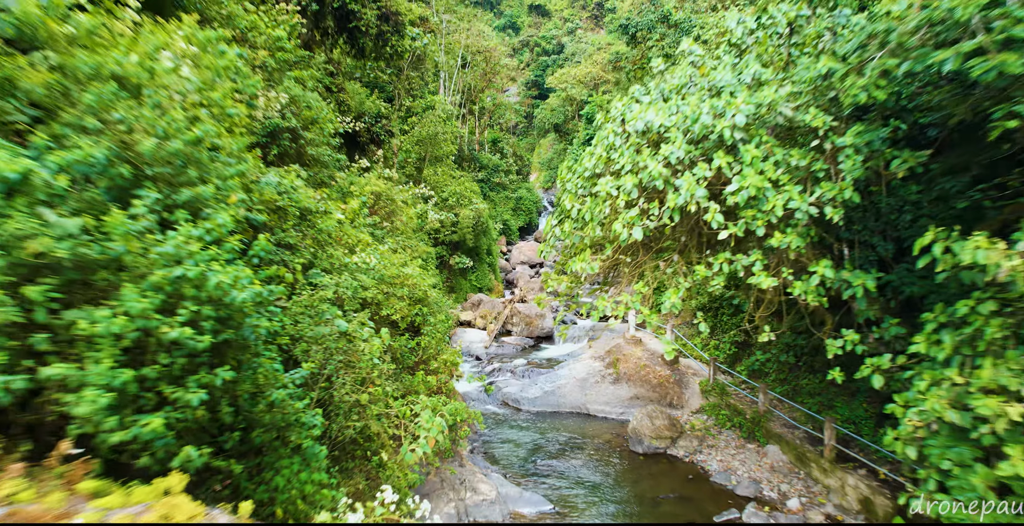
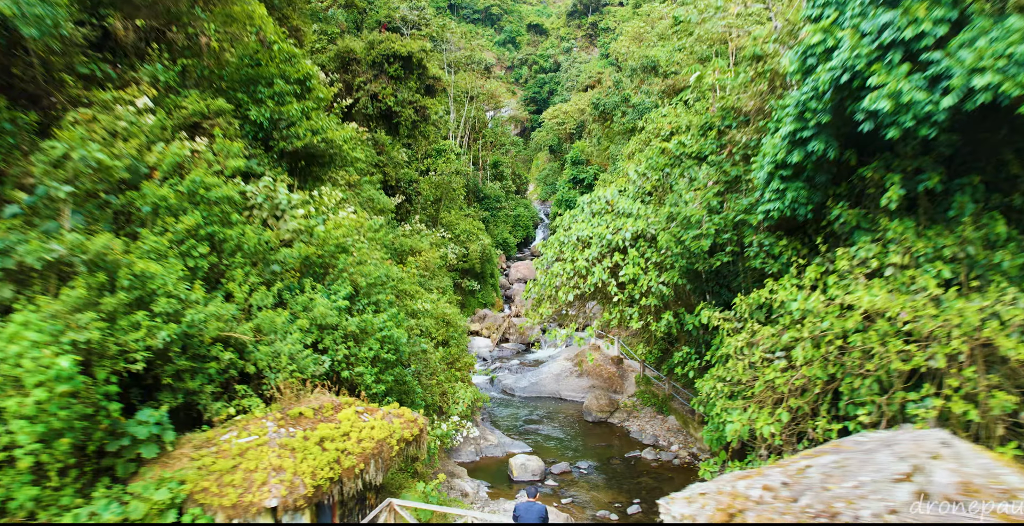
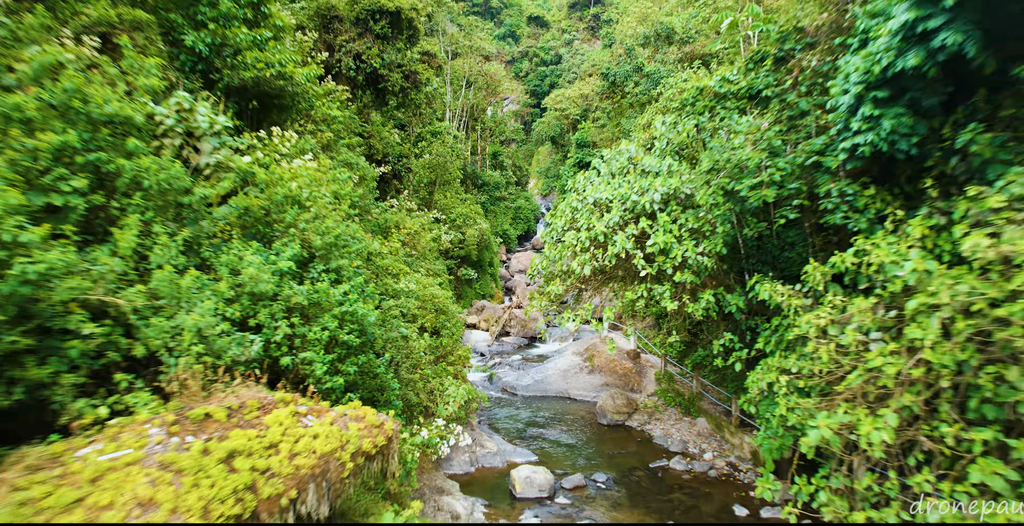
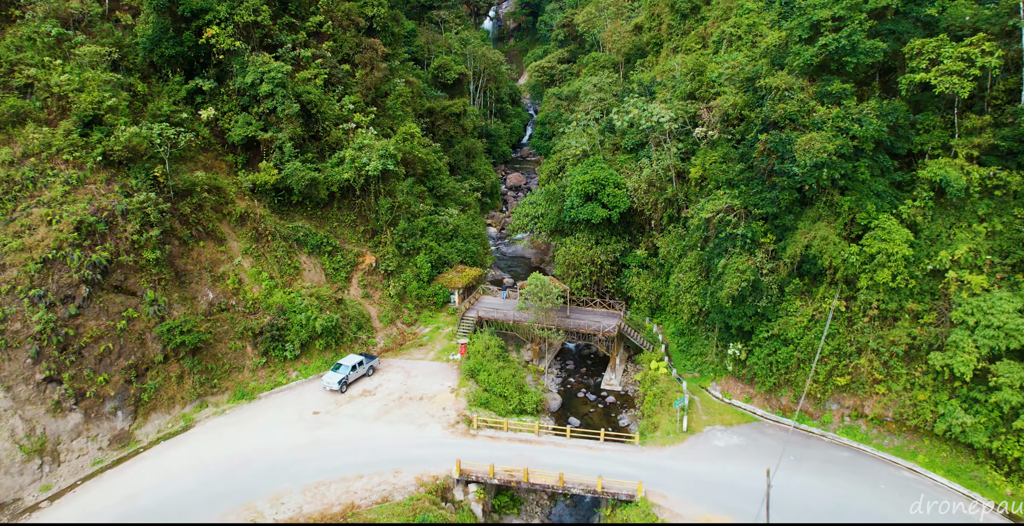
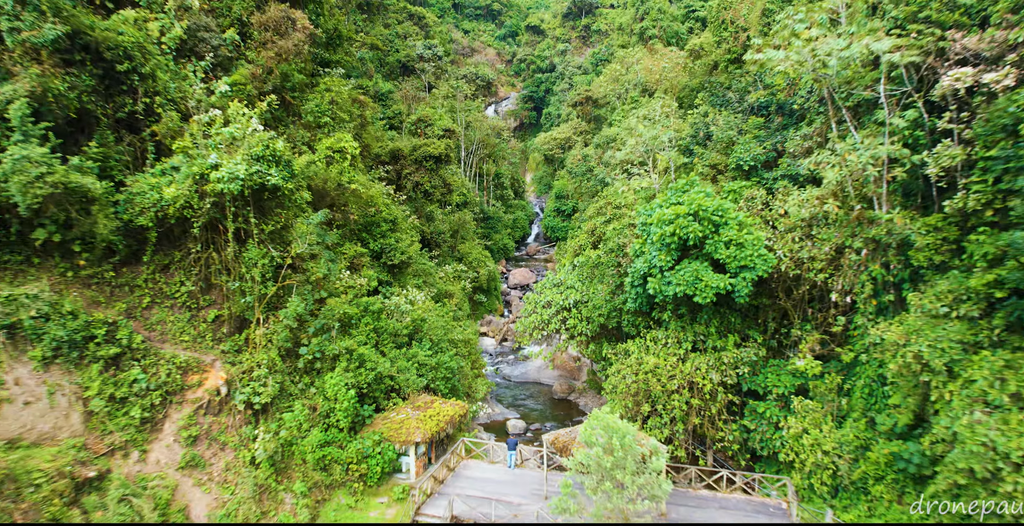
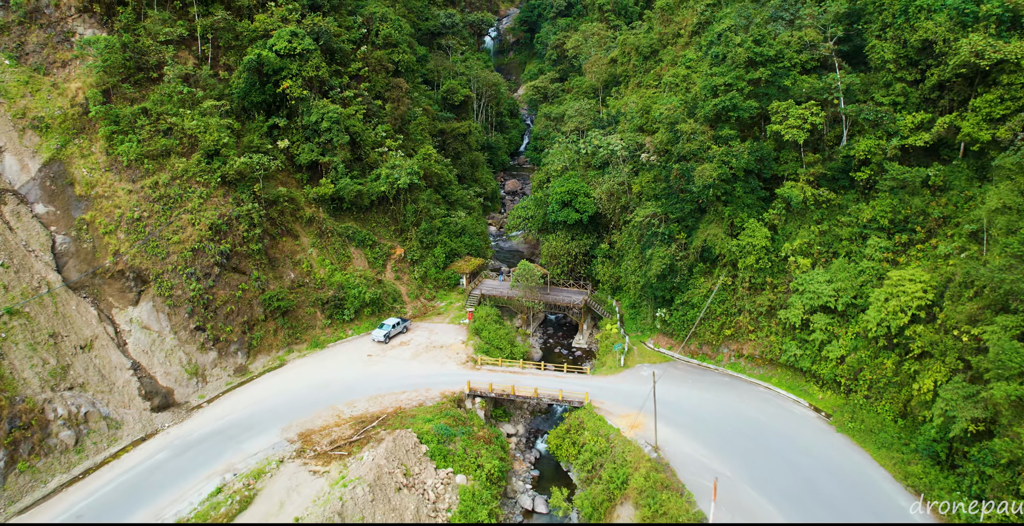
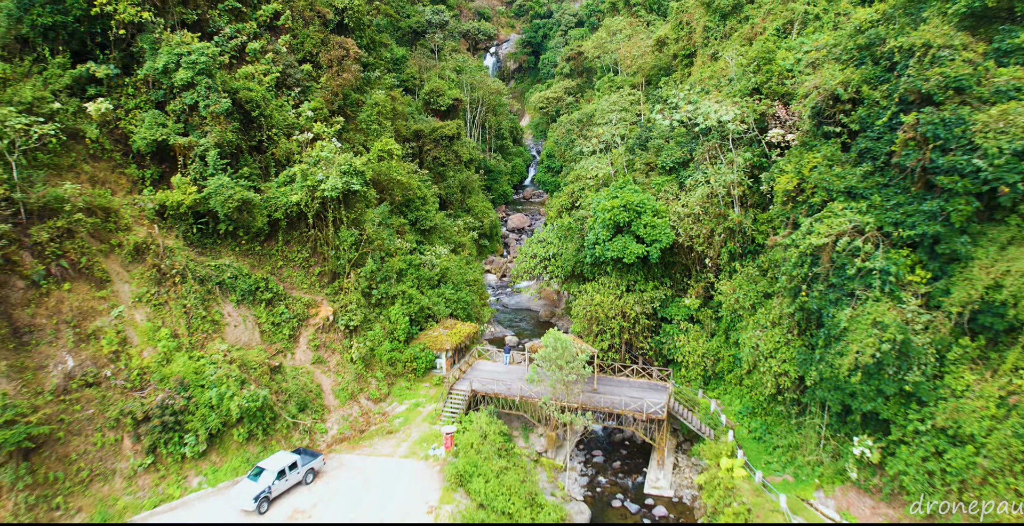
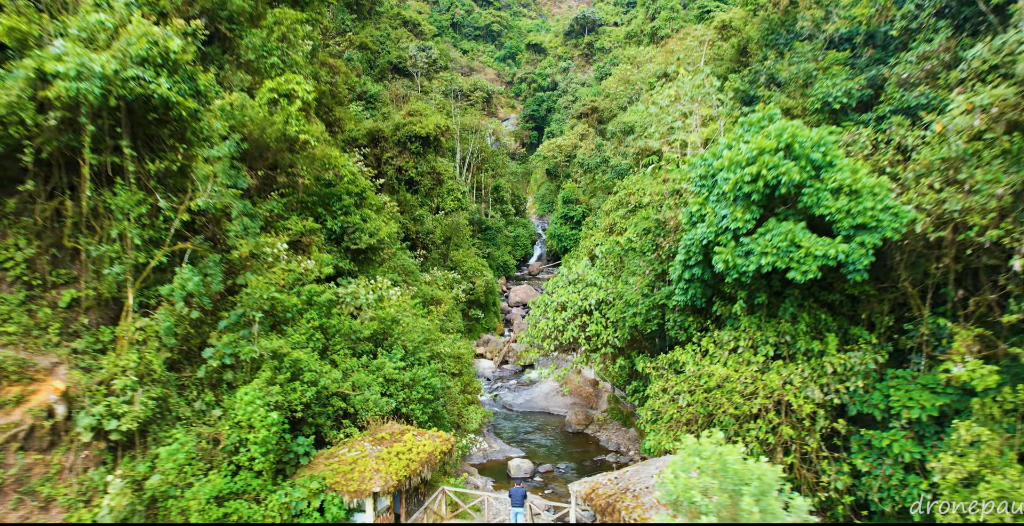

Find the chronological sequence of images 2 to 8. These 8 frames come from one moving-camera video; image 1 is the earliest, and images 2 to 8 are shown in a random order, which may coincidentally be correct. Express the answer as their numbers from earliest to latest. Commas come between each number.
3, 2, 8, 5, 7, 4, 6
